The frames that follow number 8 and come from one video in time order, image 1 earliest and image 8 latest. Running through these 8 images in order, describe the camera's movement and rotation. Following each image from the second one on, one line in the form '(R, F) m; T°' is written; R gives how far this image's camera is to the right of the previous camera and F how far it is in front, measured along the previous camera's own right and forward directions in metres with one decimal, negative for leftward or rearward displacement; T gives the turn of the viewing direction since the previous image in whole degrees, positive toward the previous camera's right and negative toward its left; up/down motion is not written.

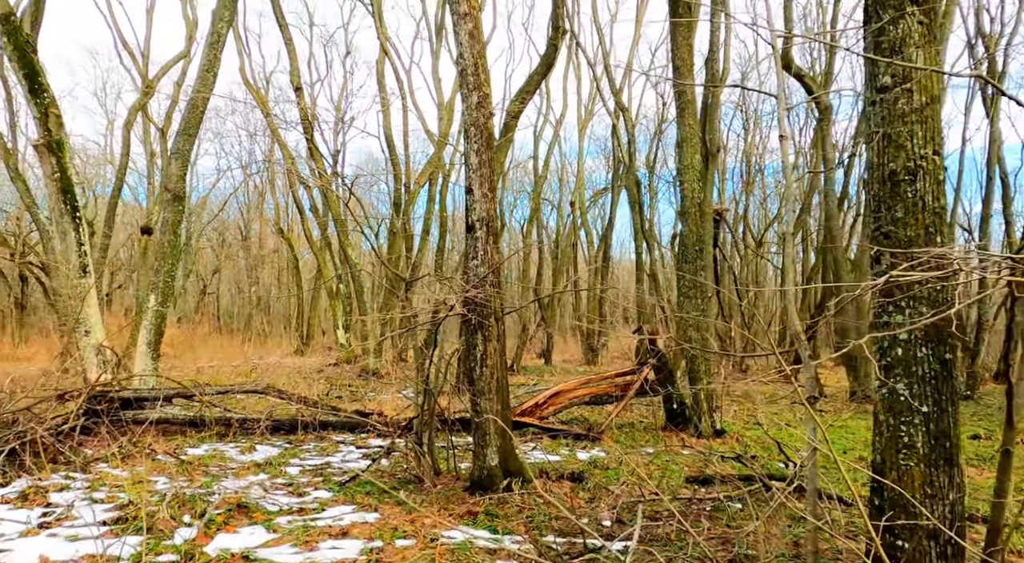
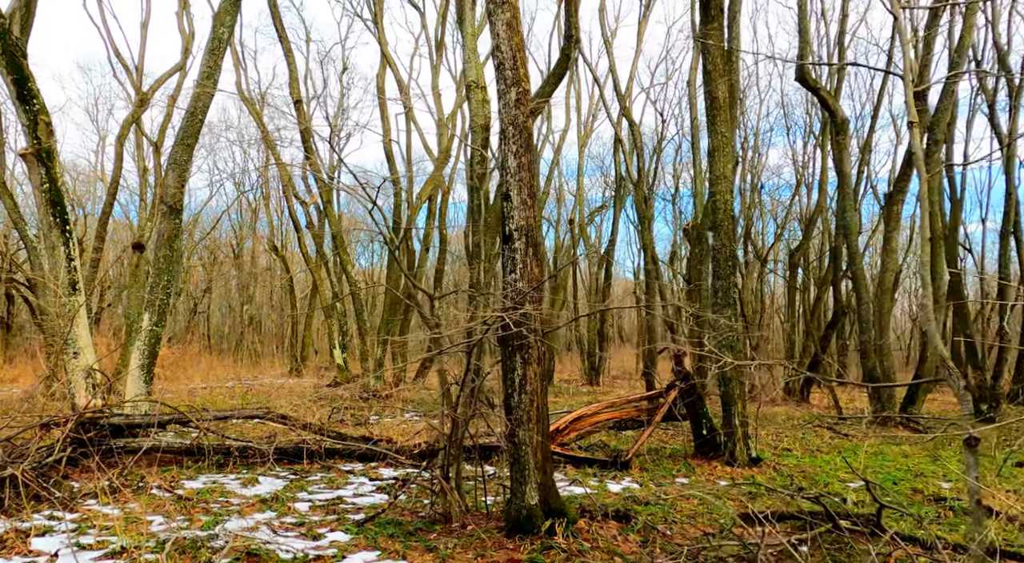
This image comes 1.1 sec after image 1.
(-0.3, +0.7) m; +1°
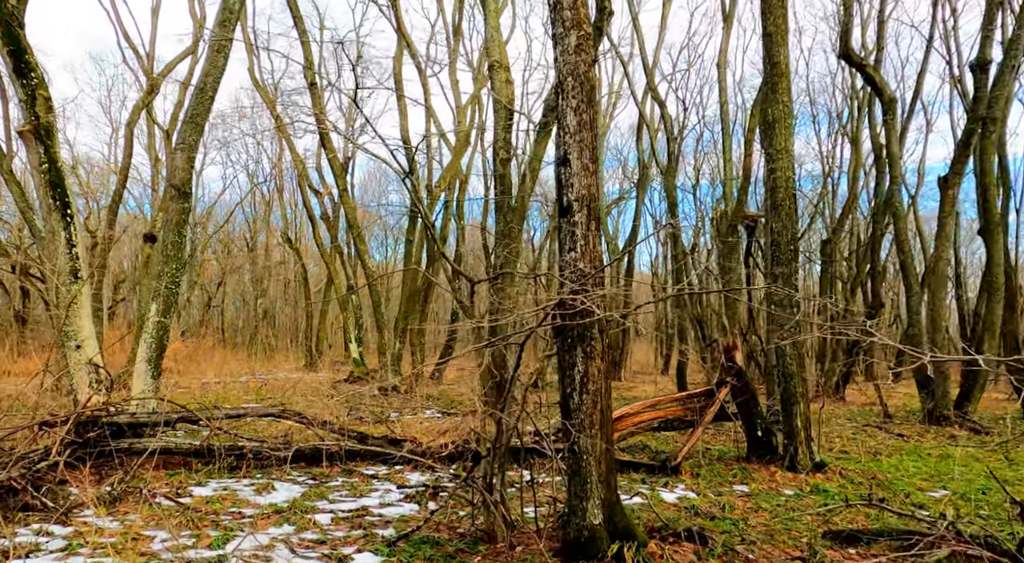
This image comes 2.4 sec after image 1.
(-0.3, +0.8) m; -1°
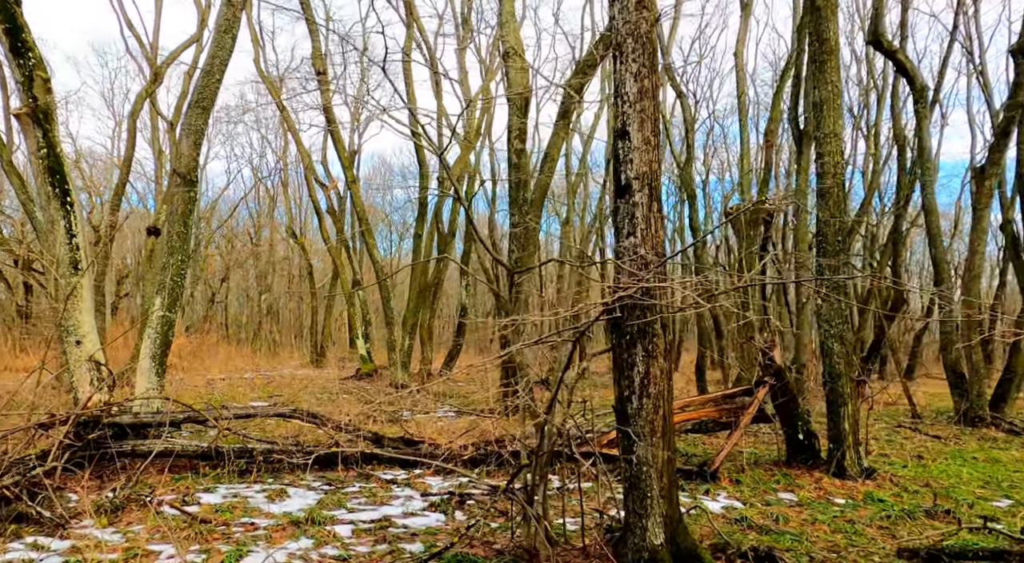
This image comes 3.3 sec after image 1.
(-0.2, +0.5) m; 0°
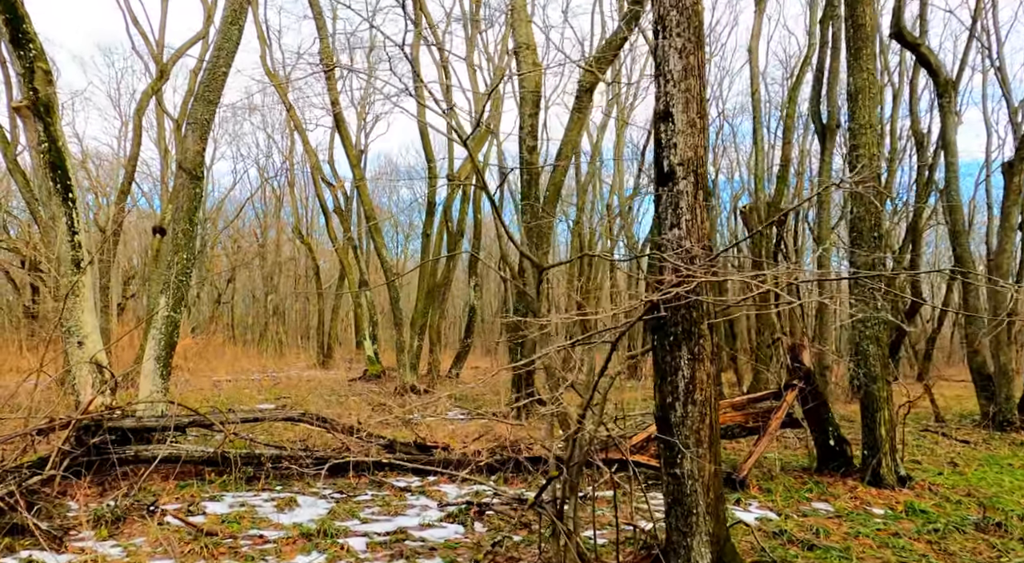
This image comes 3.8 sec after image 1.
(-0.1, +0.4) m; 0°
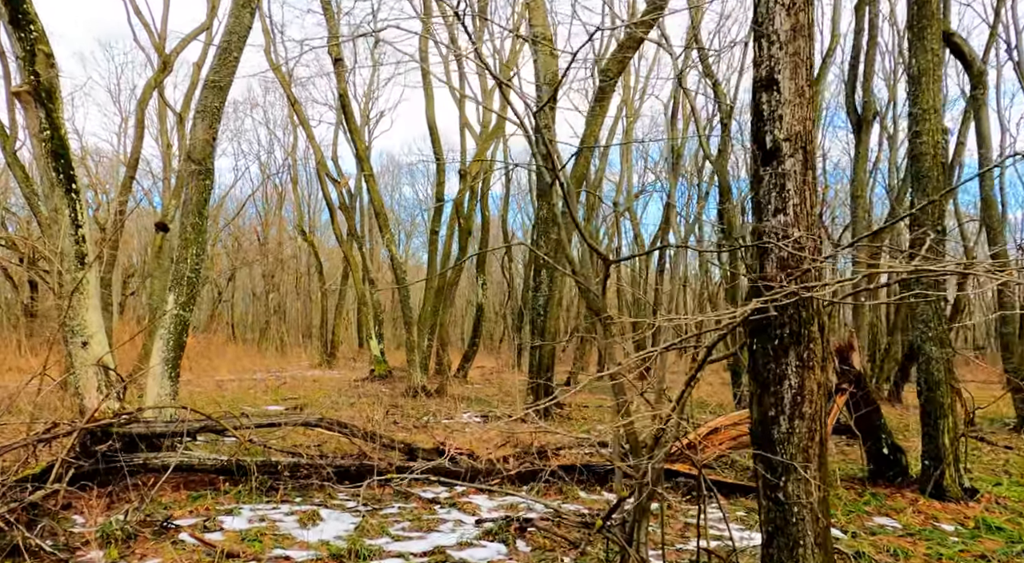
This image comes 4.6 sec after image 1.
(-0.3, +0.5) m; 0°
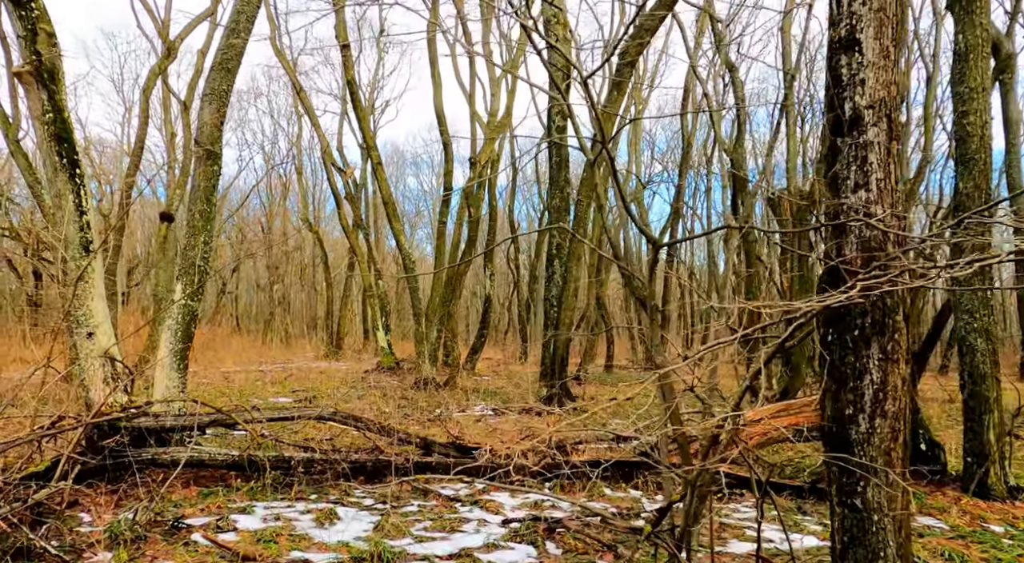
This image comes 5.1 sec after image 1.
(-0.2, +0.3) m; 0°
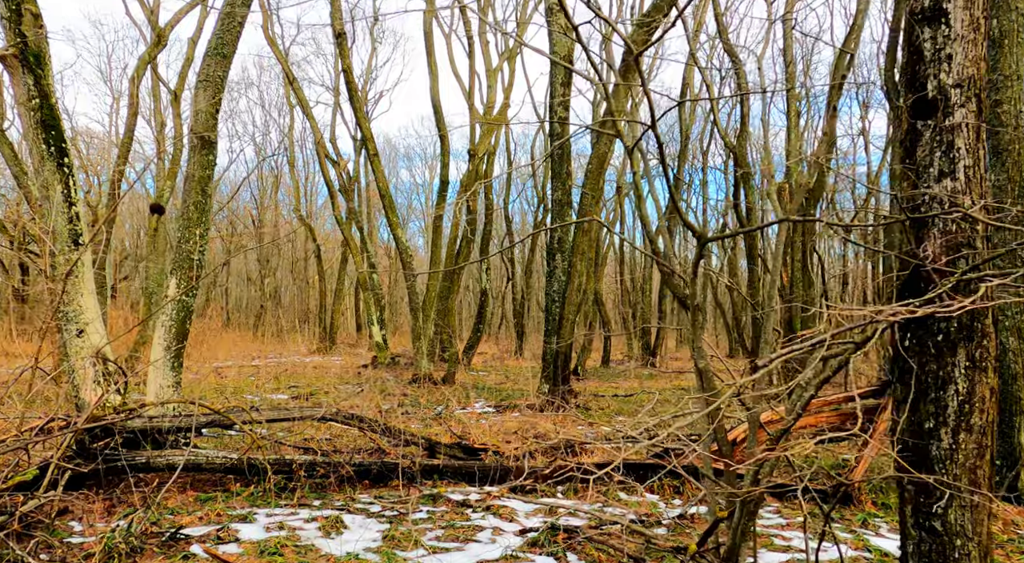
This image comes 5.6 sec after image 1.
(-0.2, +0.3) m; +1°
